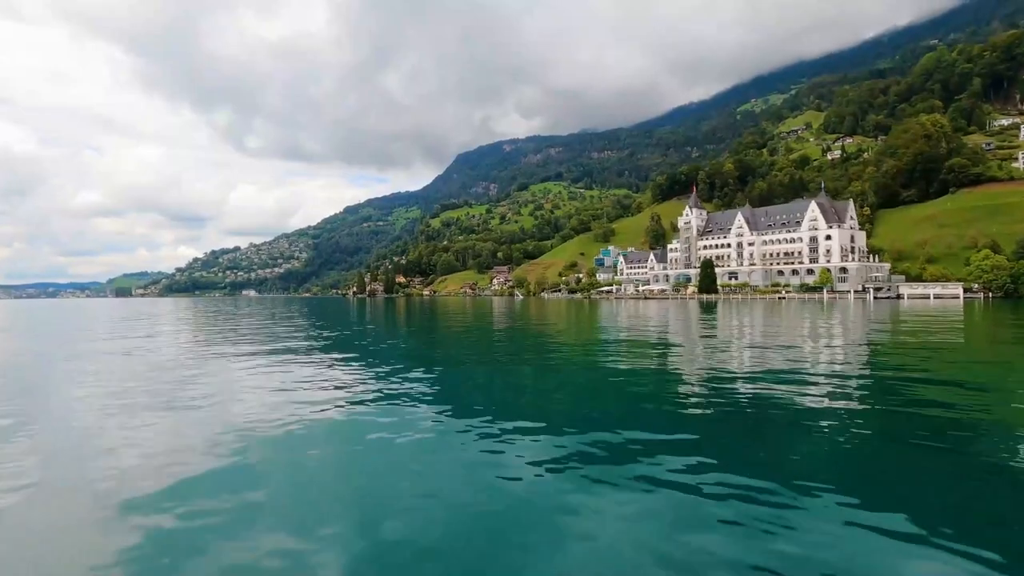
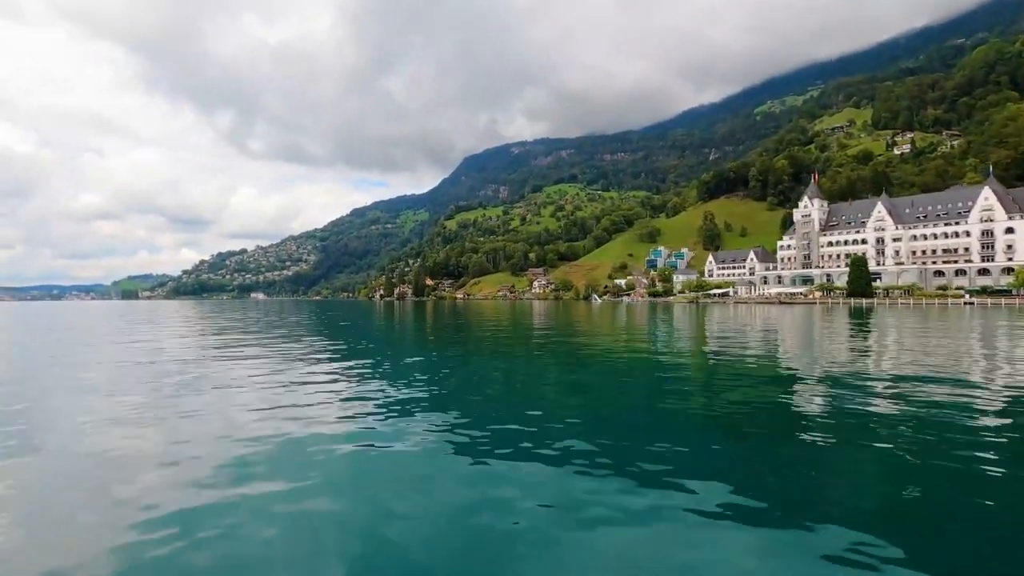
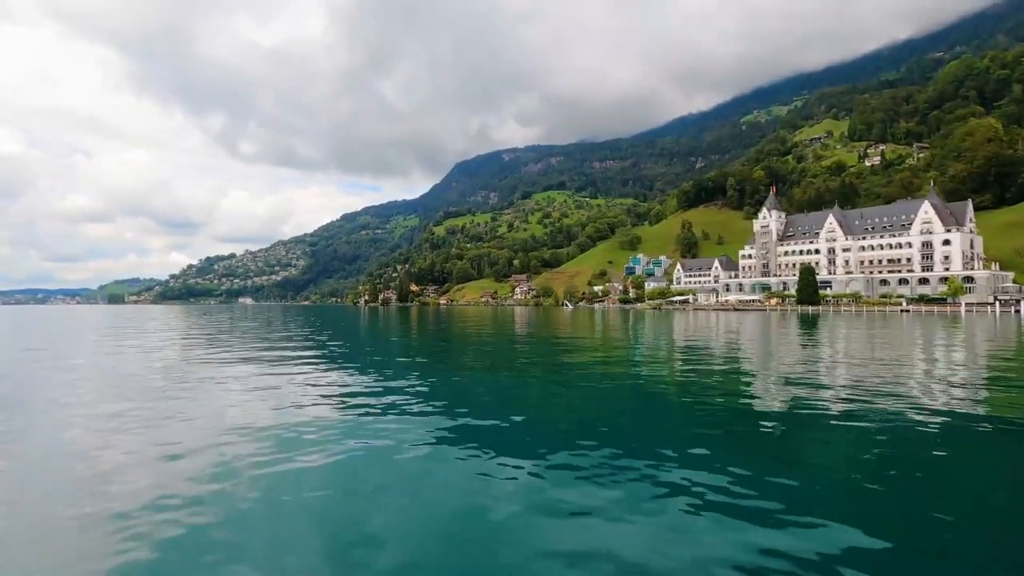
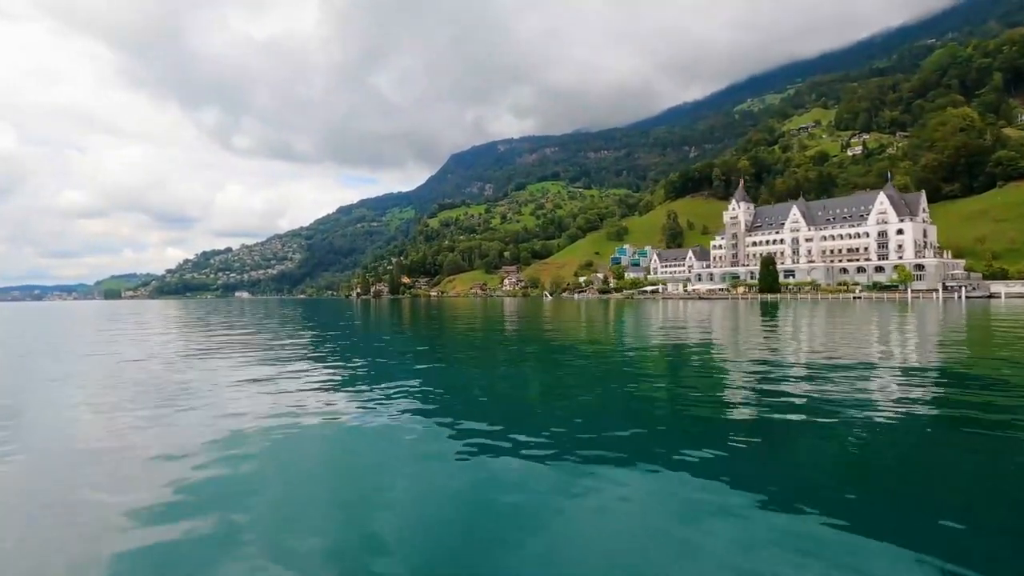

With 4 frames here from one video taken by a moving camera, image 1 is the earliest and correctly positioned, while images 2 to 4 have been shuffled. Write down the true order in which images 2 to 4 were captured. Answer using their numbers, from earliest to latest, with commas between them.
4, 3, 2
